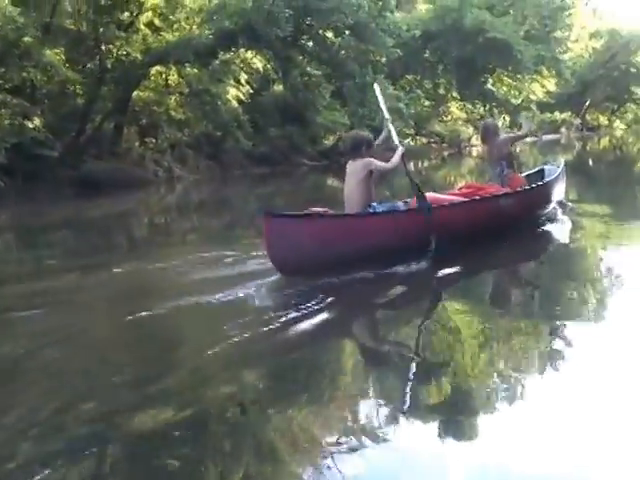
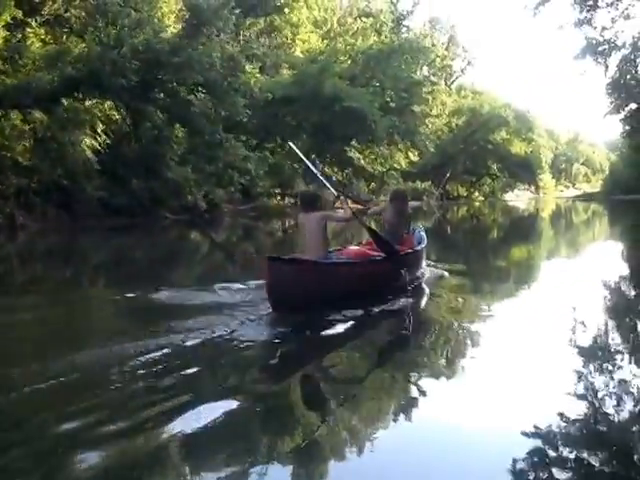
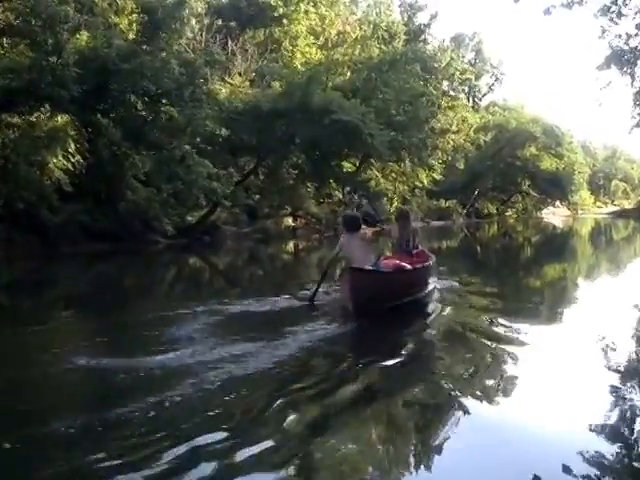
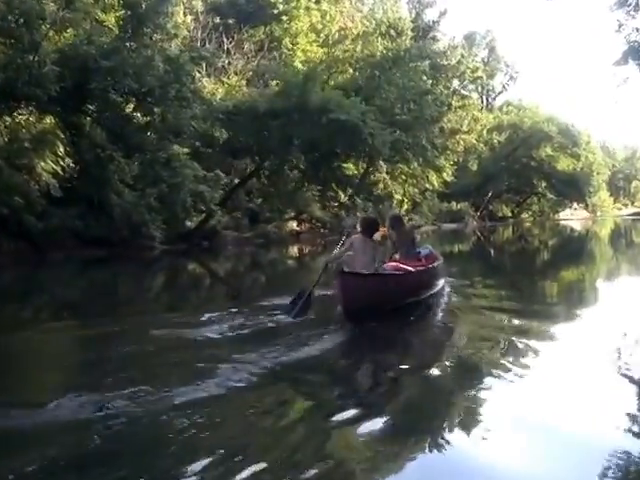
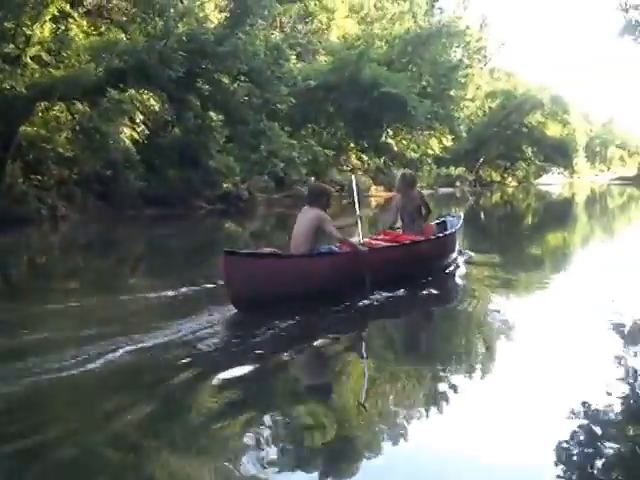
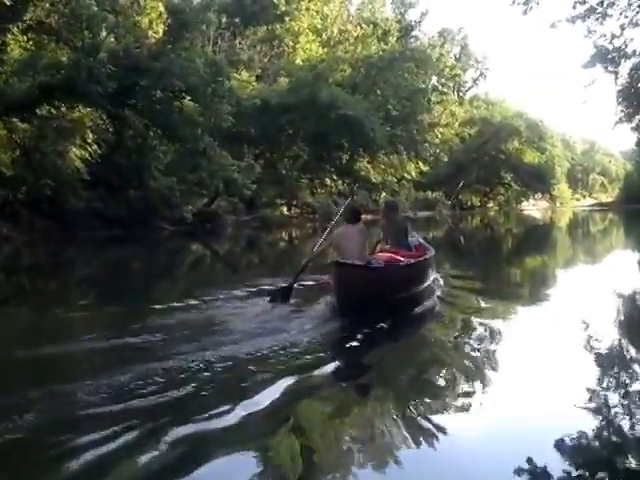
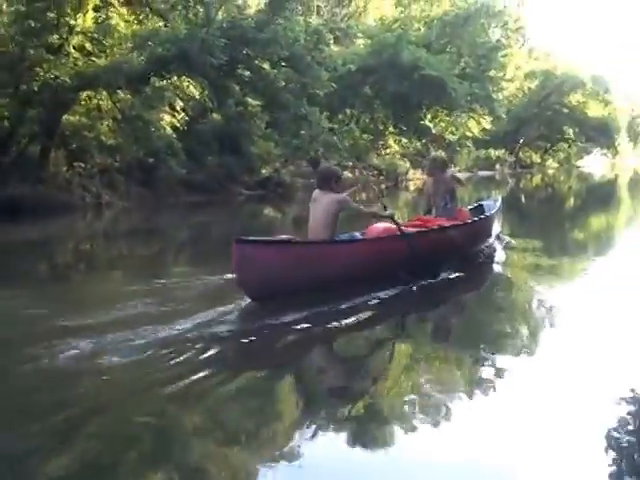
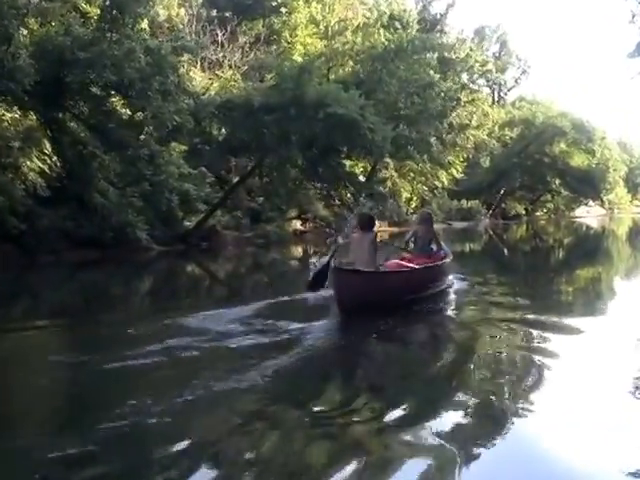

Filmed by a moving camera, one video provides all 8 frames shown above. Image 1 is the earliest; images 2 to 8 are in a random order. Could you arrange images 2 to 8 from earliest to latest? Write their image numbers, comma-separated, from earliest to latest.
7, 5, 2, 6, 3, 4, 8
